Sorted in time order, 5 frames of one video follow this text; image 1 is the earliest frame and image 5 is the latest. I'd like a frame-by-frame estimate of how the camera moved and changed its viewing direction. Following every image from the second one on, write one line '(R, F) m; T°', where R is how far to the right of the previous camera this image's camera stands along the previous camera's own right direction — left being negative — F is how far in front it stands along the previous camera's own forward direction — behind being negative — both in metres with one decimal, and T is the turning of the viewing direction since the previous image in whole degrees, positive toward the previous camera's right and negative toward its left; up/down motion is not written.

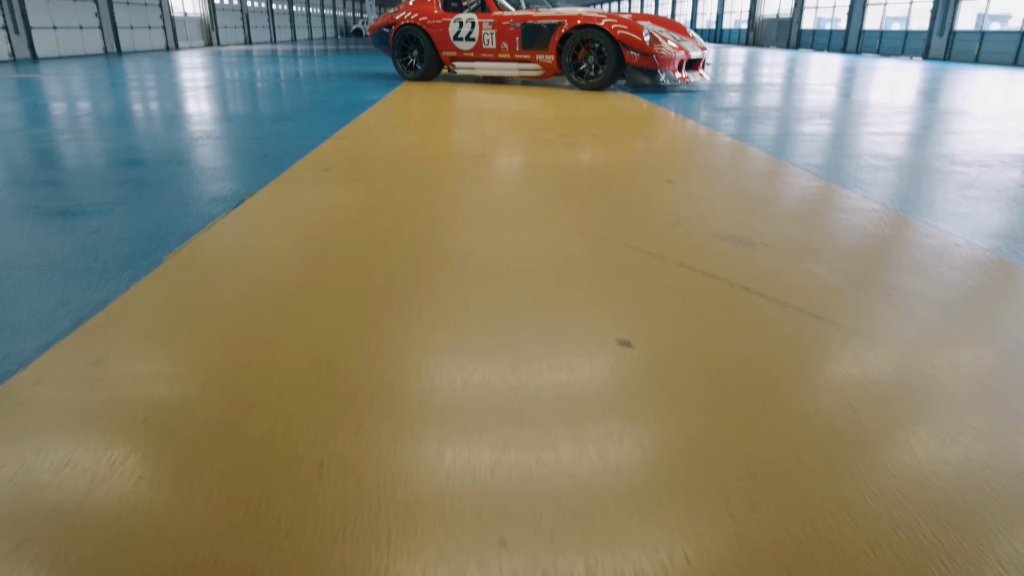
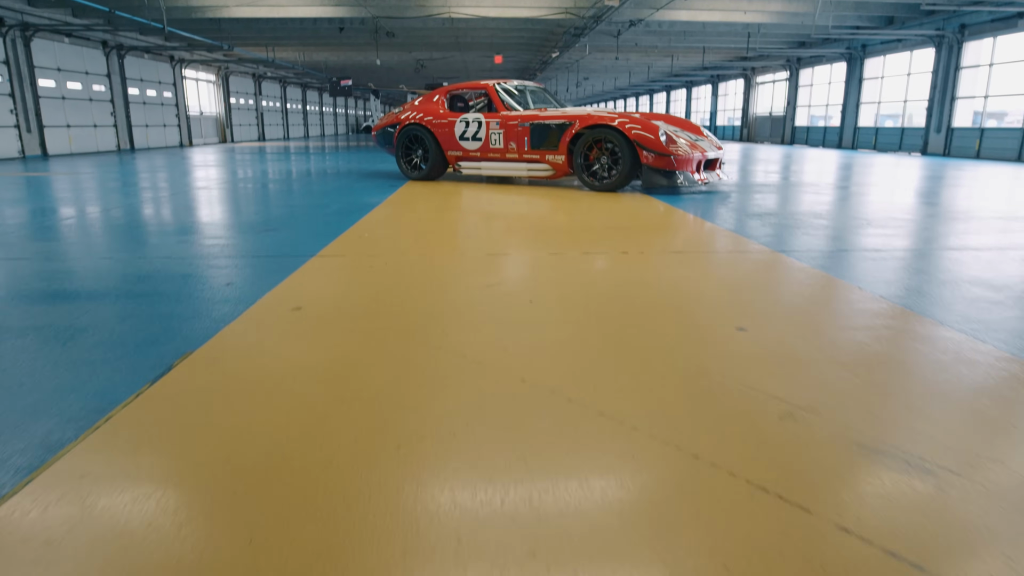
(0.0, +0.3) m; 0°
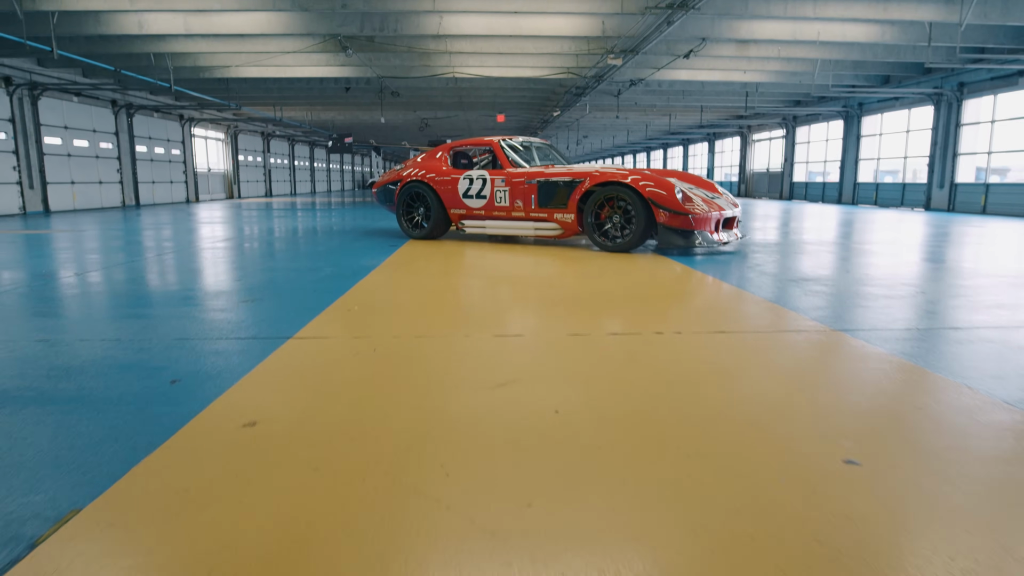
(0.0, +0.3) m; 0°
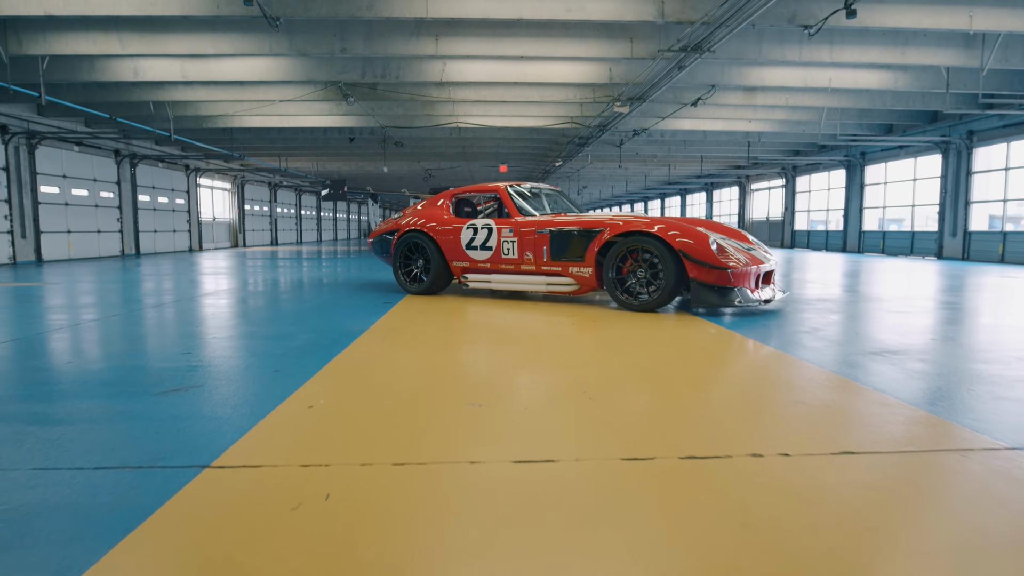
(0.0, +0.5) m; 0°
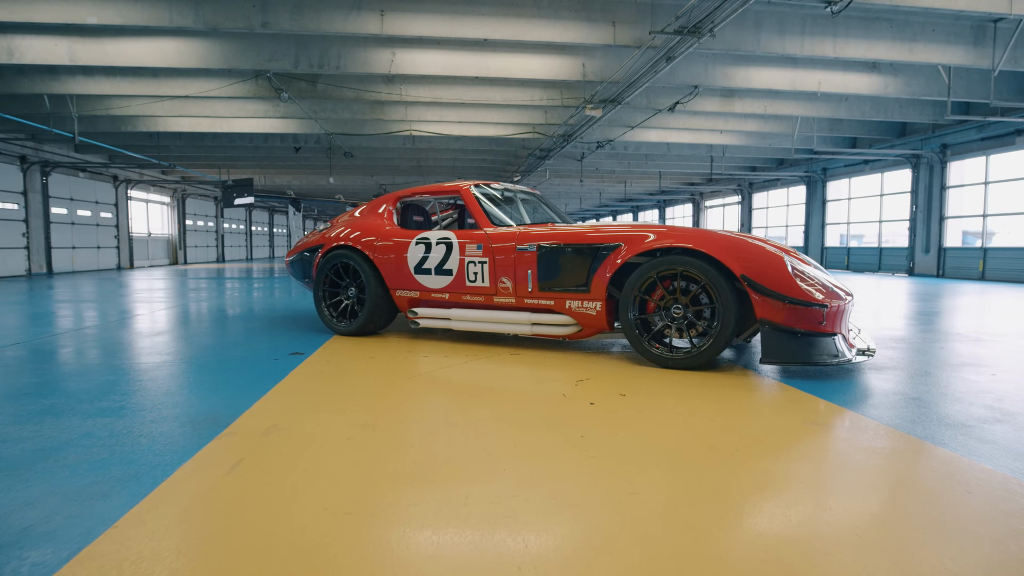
(0.0, +1.2) m; +4°
